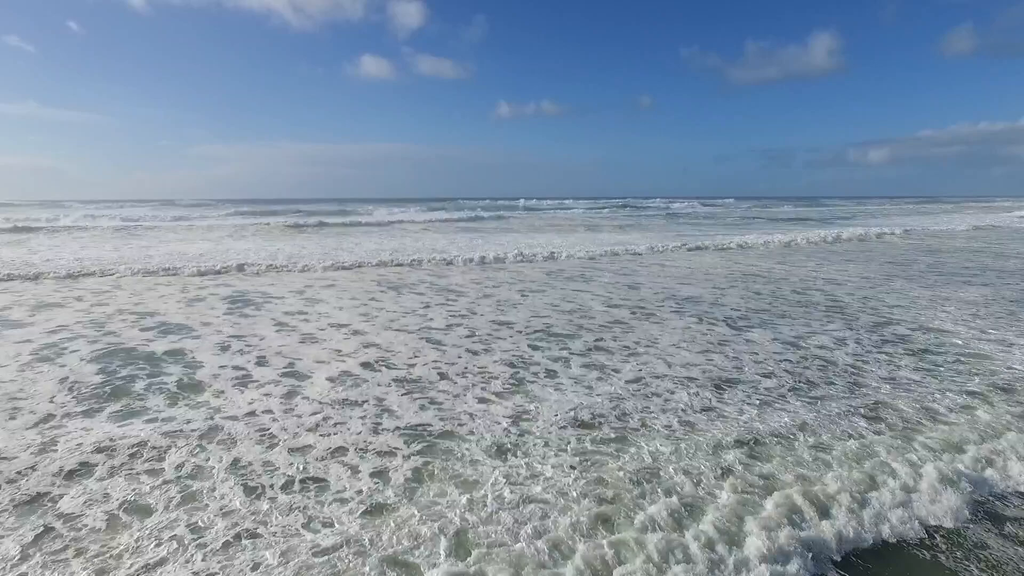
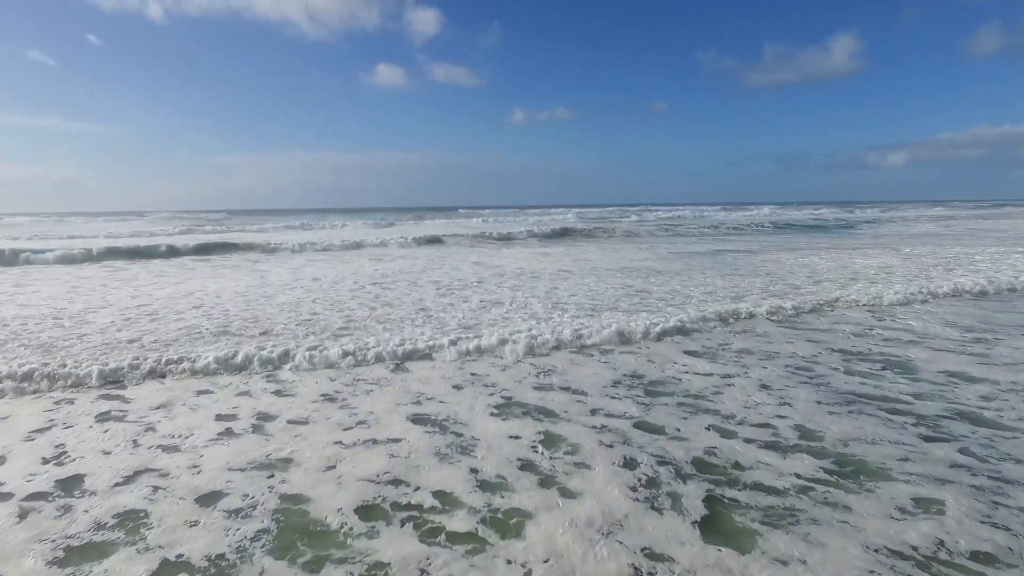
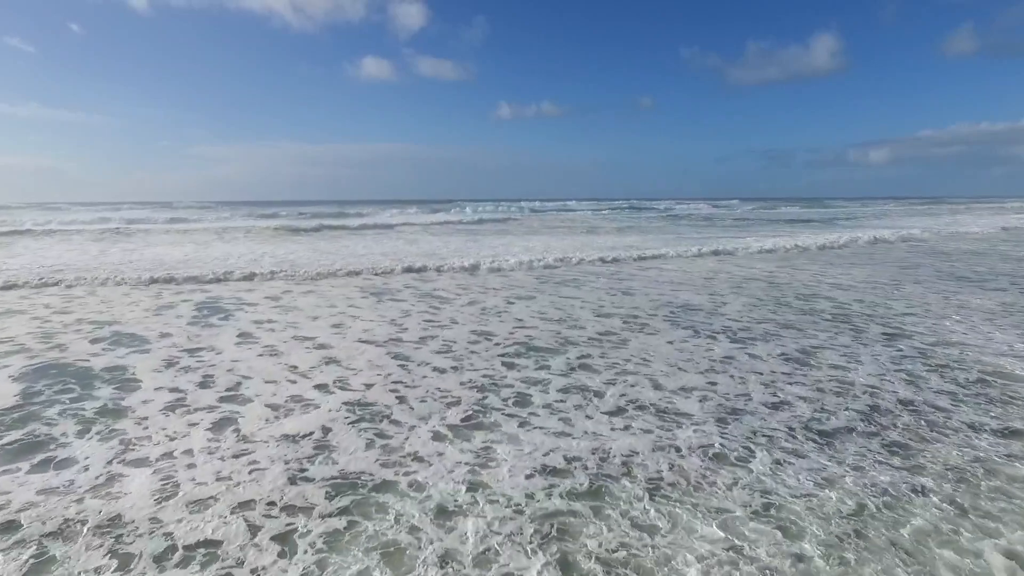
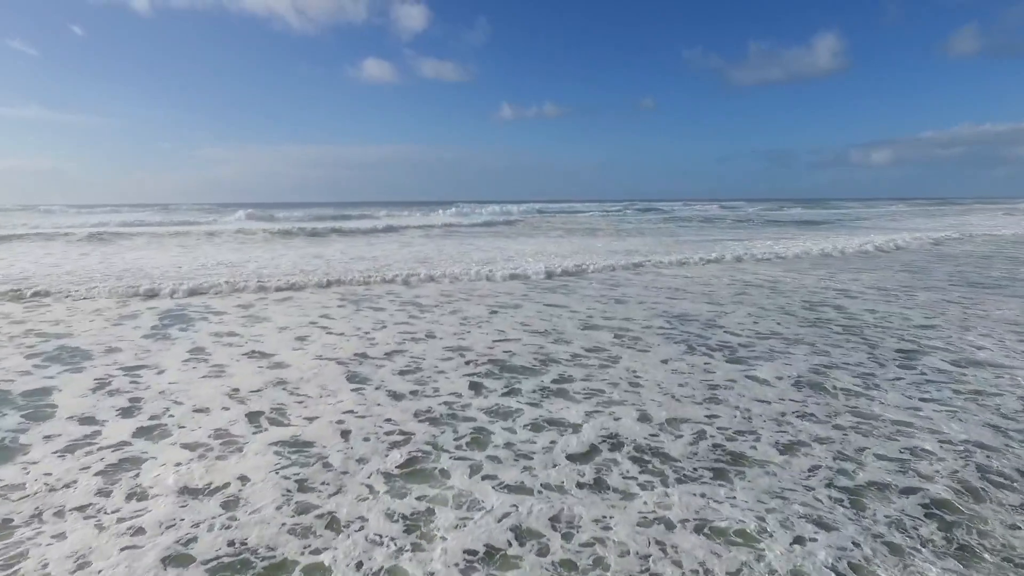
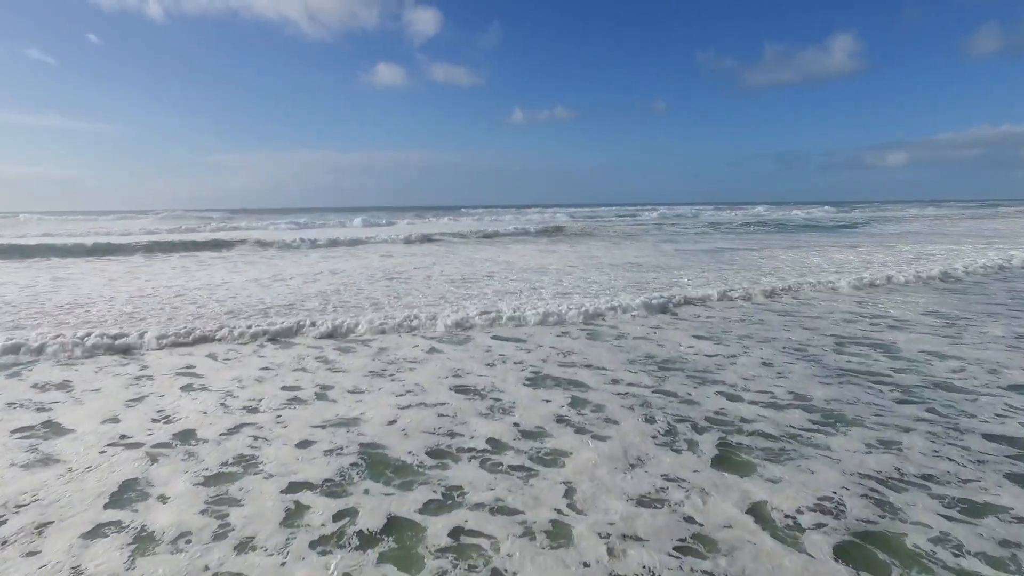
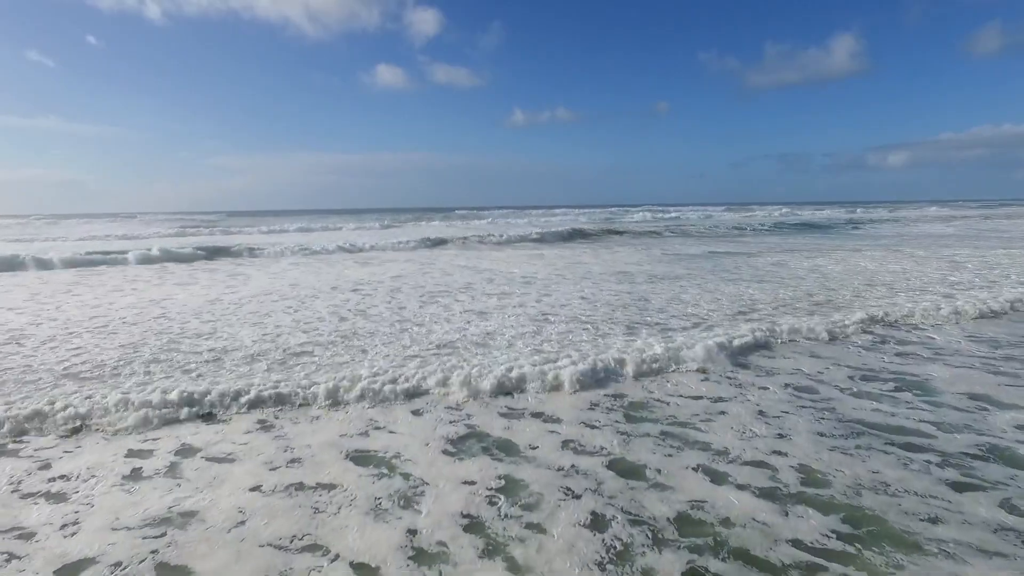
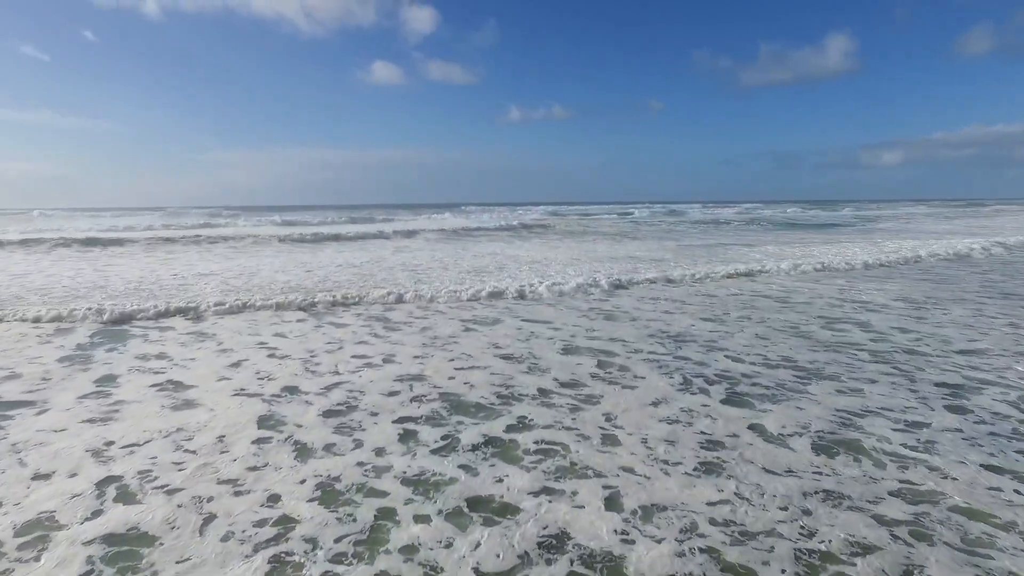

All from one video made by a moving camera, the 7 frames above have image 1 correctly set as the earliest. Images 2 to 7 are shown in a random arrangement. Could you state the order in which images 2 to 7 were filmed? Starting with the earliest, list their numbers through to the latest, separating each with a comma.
3, 4, 7, 5, 2, 6
